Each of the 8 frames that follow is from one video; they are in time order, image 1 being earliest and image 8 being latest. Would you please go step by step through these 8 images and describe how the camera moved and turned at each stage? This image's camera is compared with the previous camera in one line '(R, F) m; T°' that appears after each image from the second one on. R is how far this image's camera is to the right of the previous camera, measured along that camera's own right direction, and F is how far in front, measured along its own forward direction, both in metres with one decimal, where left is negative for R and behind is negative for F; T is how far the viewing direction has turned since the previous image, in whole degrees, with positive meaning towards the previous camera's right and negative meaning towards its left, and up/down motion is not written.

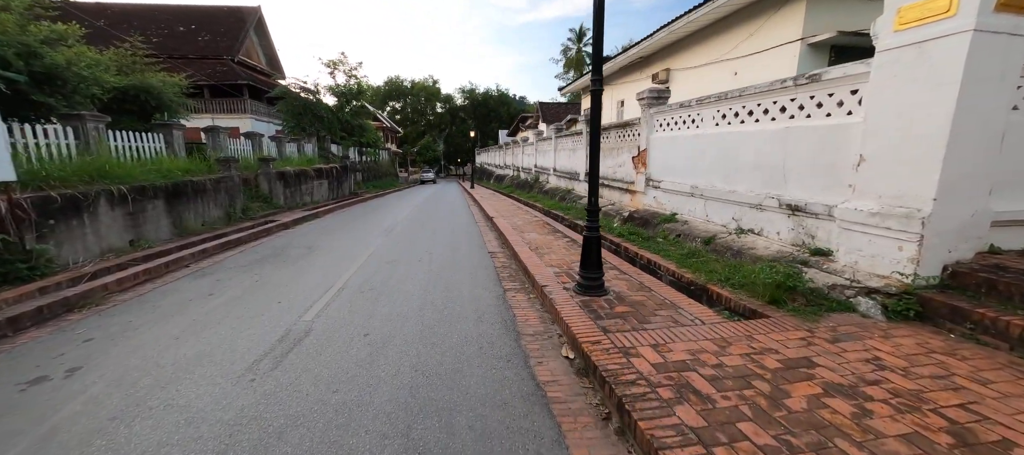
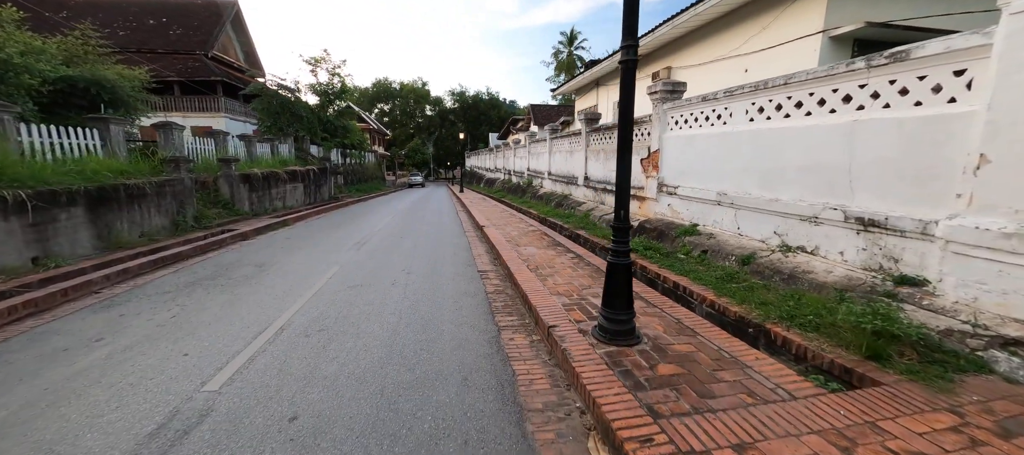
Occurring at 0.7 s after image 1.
(-0.1, +1.1) m; +2°
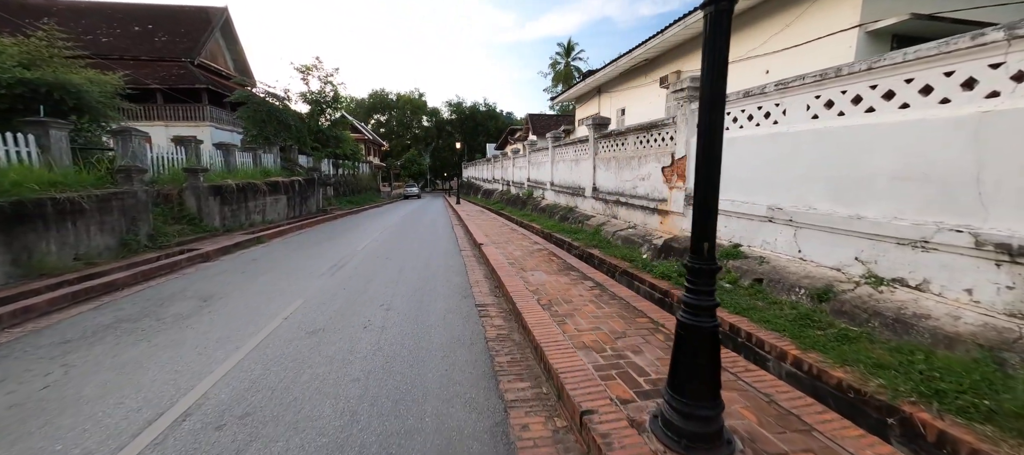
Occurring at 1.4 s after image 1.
(-0.1, +1.0) m; 0°
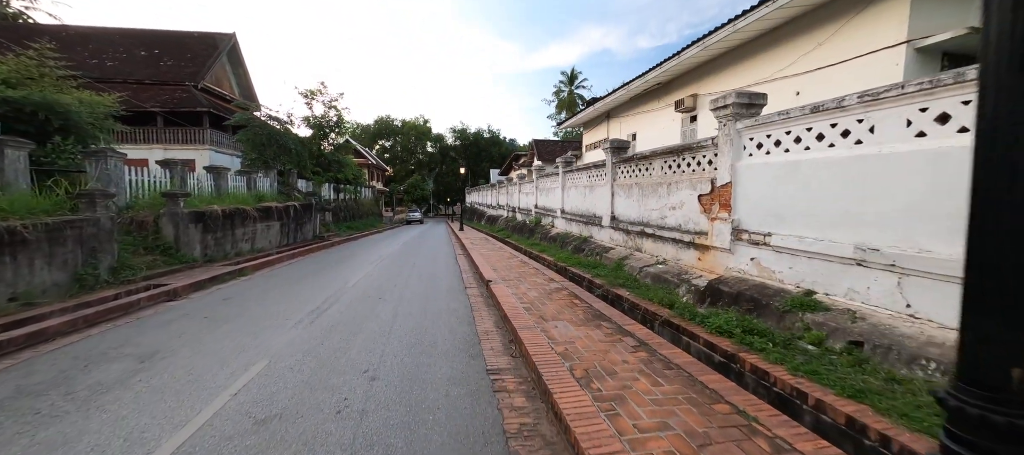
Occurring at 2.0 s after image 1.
(-0.2, +0.9) m; 0°
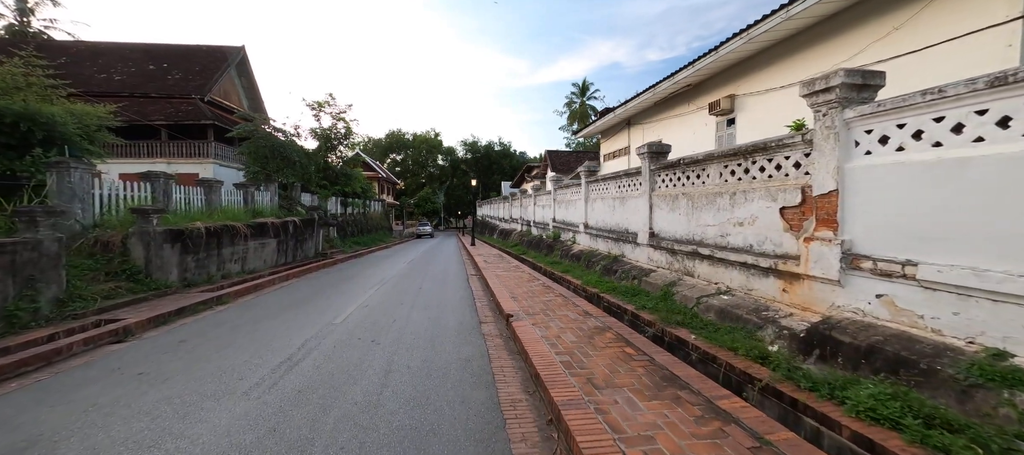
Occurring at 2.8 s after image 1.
(-0.2, +1.2) m; -2°
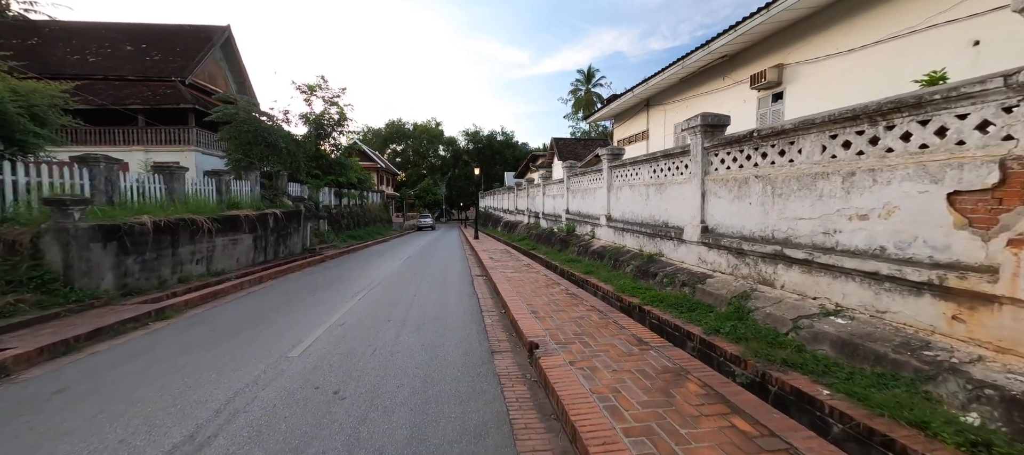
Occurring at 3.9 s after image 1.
(-0.2, +1.5) m; 0°
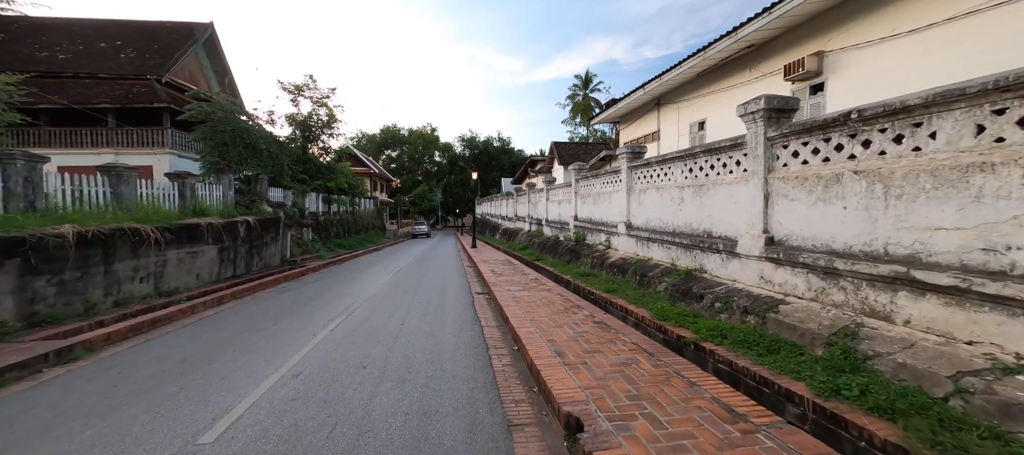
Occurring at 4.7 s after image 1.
(-0.2, +1.3) m; +1°
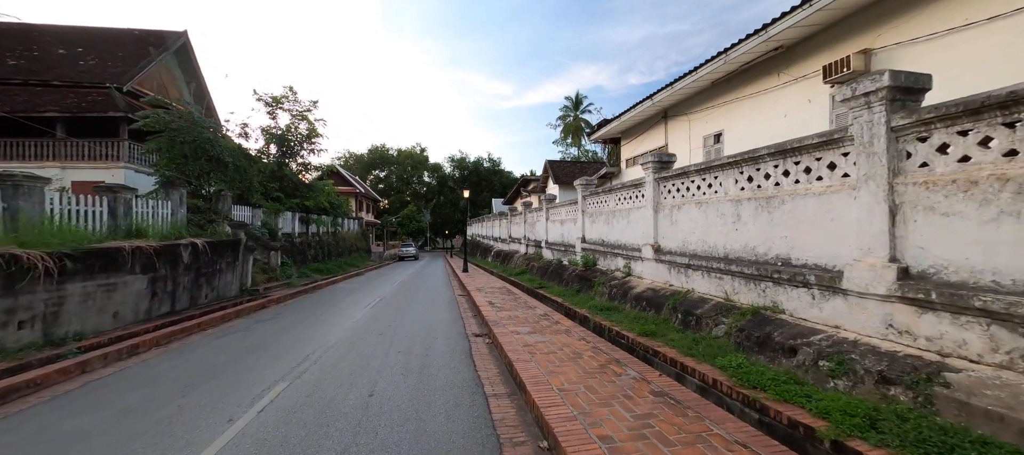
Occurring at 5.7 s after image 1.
(-0.3, +1.5) m; +2°
